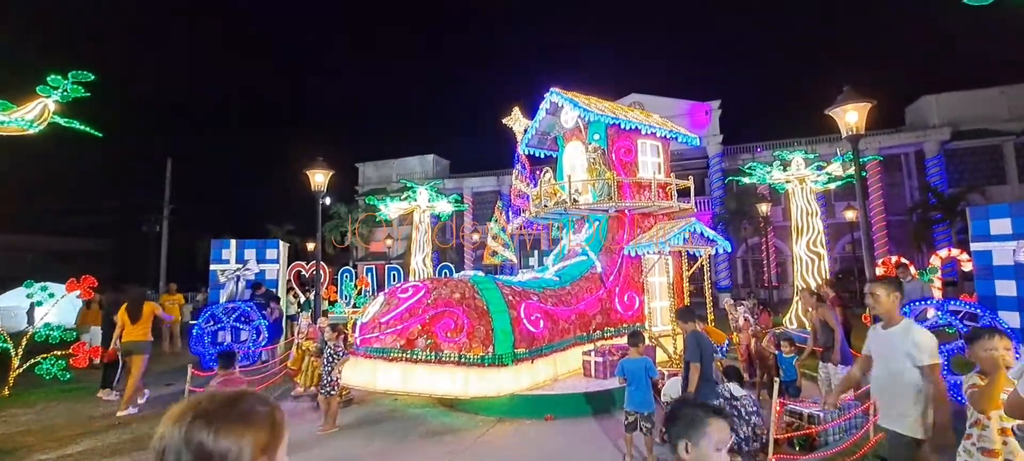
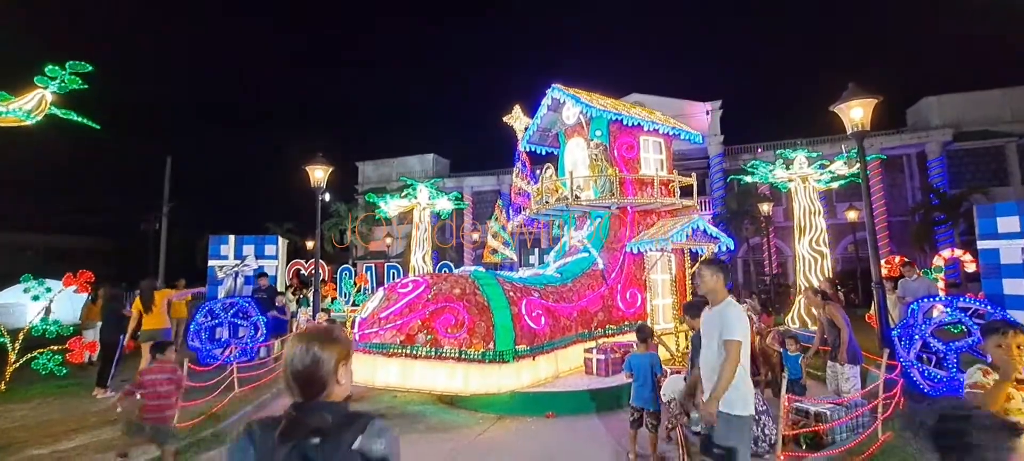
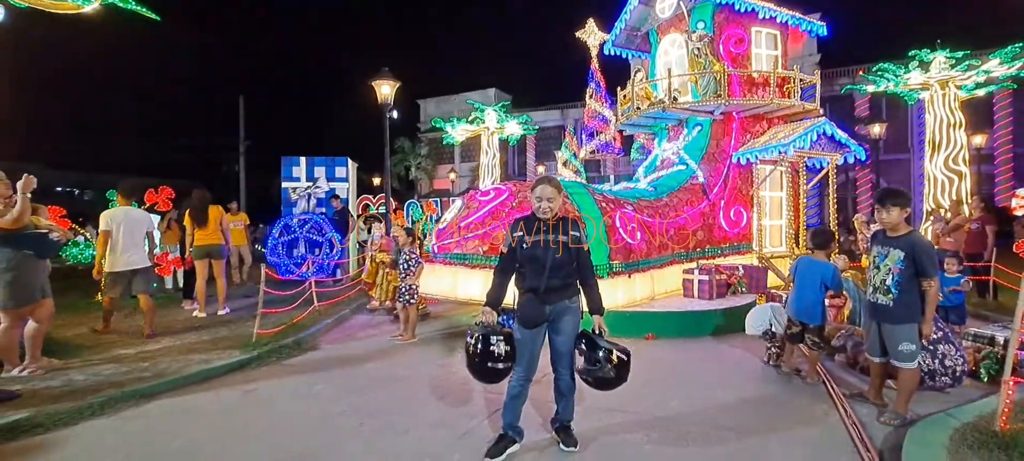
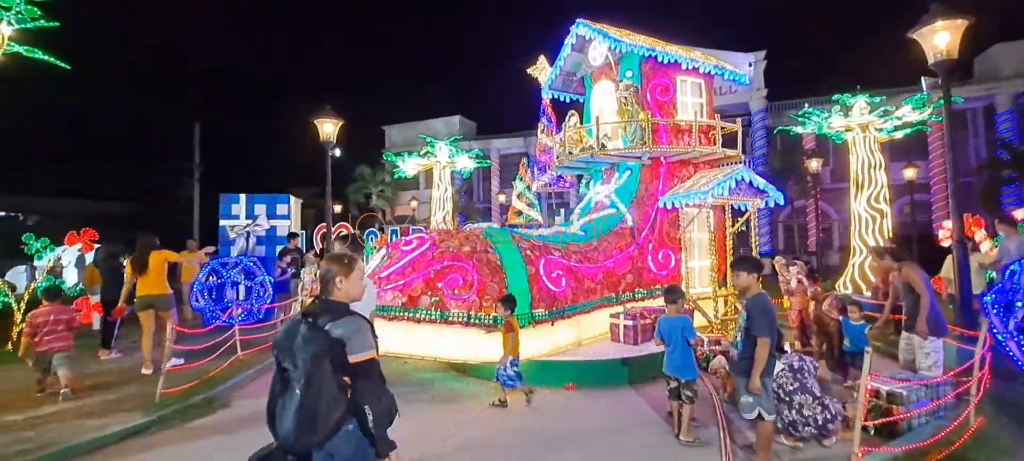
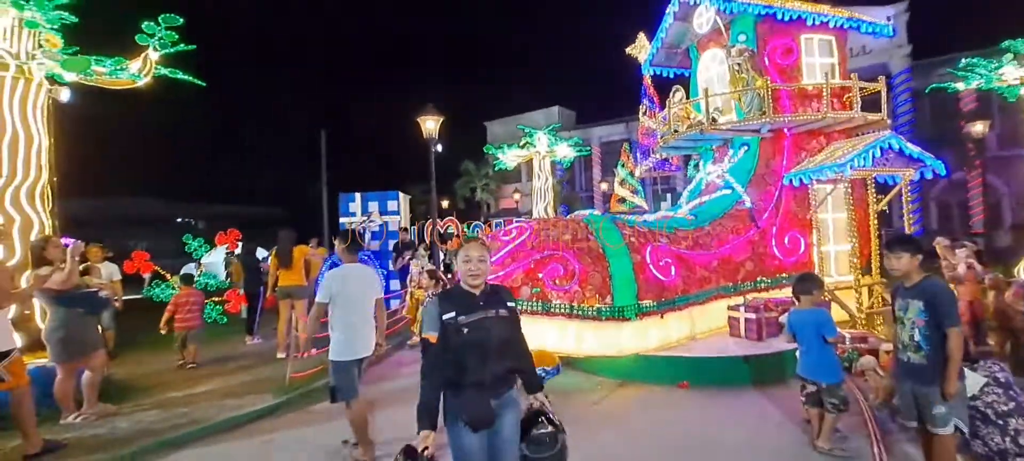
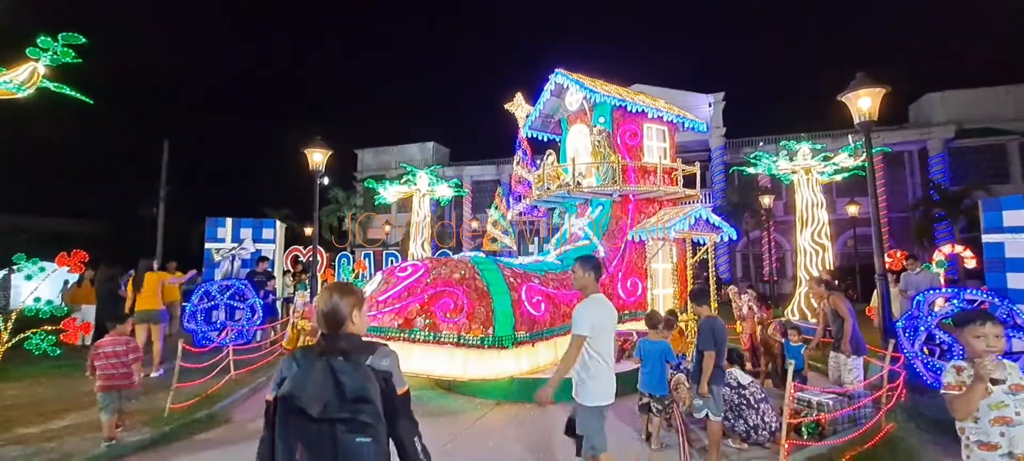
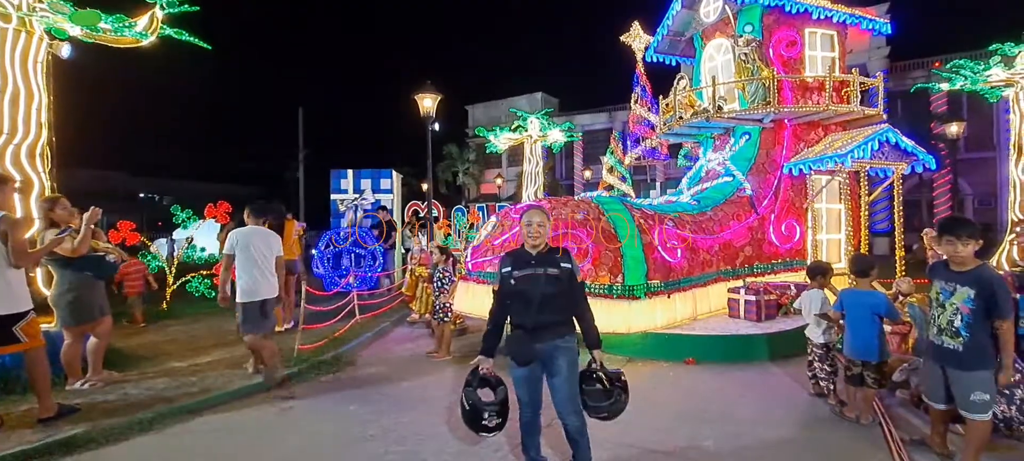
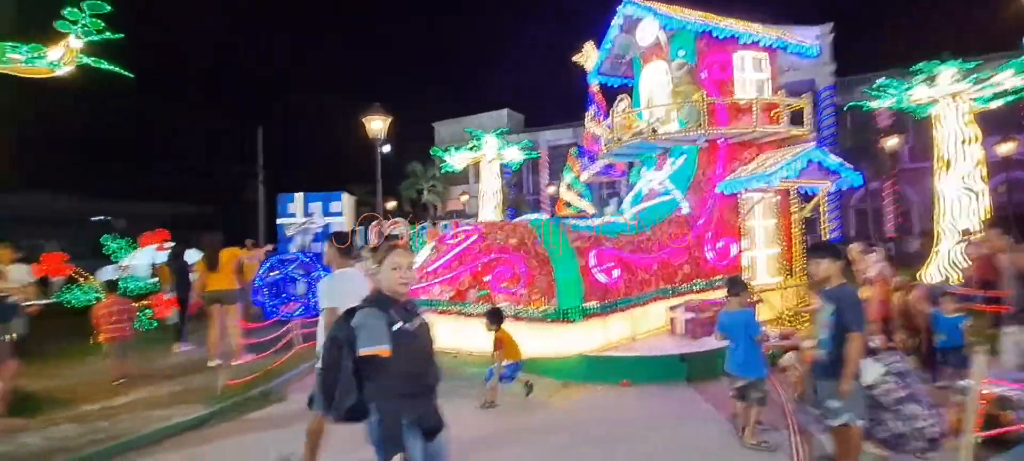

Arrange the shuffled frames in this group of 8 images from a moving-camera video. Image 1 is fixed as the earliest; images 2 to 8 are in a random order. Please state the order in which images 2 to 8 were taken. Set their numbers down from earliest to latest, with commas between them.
2, 6, 4, 8, 5, 7, 3
